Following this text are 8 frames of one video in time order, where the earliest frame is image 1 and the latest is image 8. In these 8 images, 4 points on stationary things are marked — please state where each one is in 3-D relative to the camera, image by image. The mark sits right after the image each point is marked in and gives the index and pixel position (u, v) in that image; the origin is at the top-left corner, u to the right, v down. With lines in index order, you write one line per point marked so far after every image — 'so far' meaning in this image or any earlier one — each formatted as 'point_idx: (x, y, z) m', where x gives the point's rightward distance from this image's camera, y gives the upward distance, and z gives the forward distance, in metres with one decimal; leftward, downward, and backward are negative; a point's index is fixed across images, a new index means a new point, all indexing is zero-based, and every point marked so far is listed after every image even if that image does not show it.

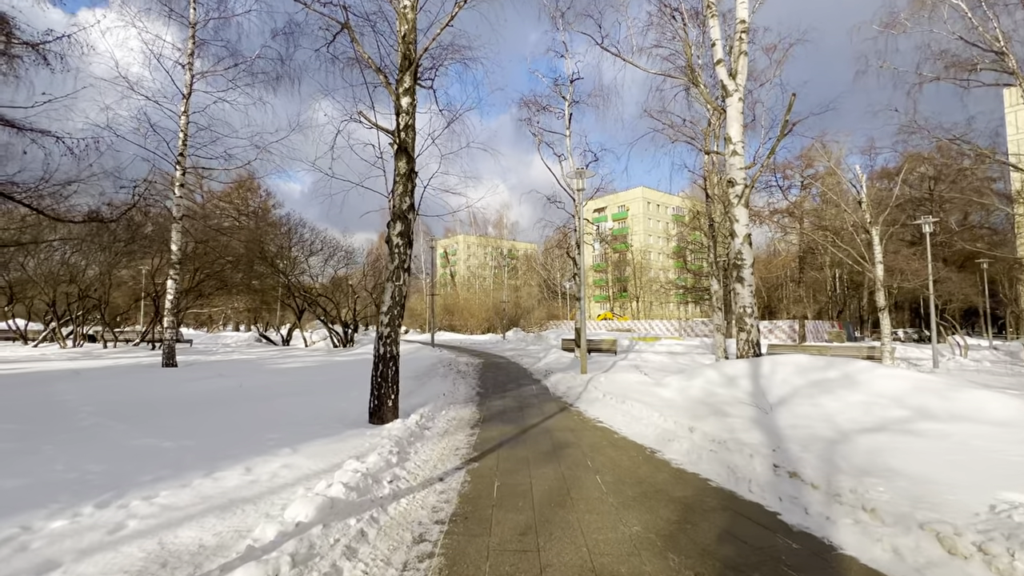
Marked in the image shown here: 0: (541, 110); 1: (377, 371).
0: (+1.2, +6.7, +17.8) m
1: (-1.9, -1.2, +6.6) m
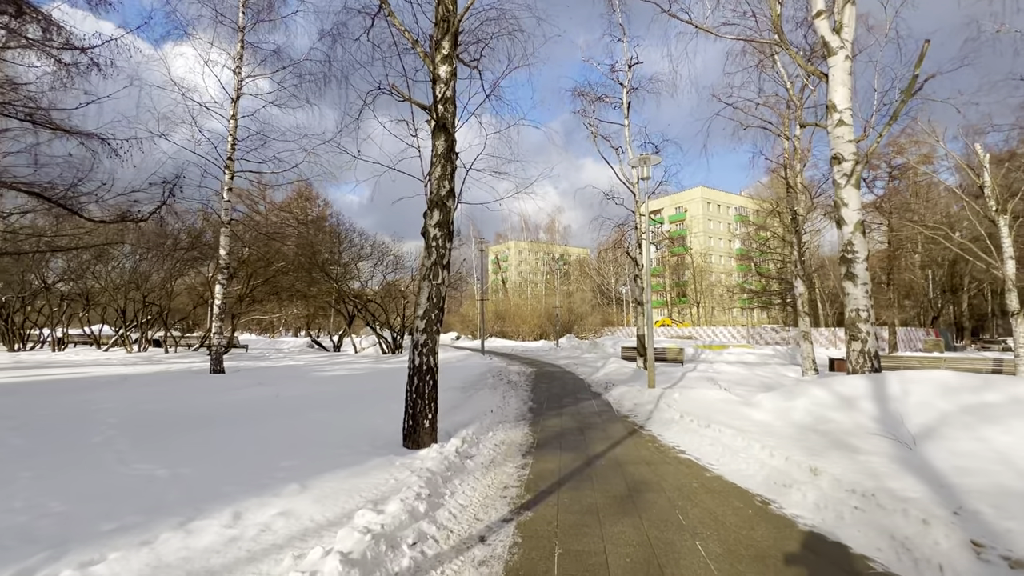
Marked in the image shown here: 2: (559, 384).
0: (+3.1, +6.6, +16.5) m
1: (-1.2, -1.2, +5.6) m
2: (+1.3, -2.6, +12.5) m
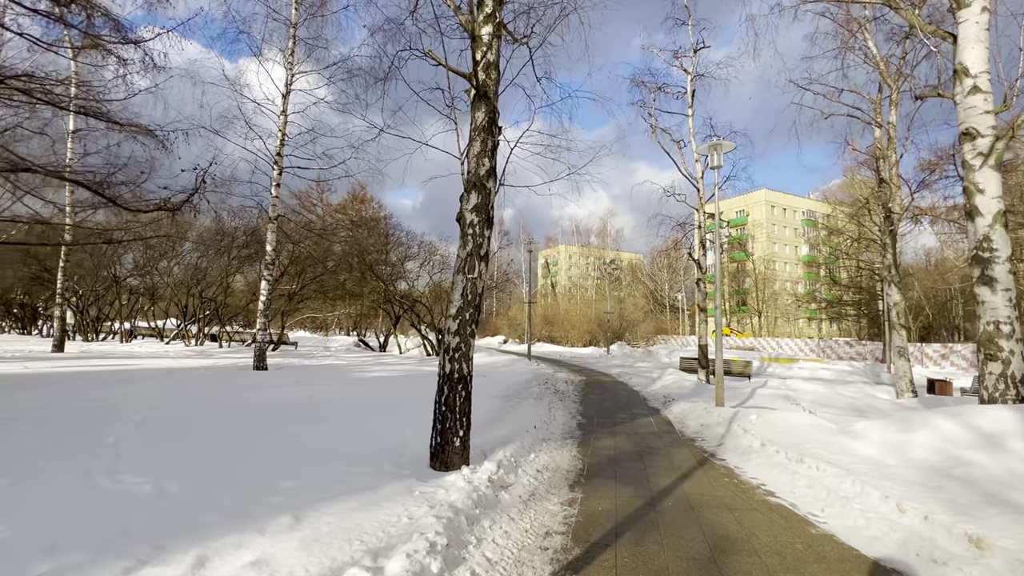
0: (+4.8, +6.5, +15.3) m
1: (-0.7, -1.1, +4.8) m
2: (+2.4, -2.6, +11.4) m
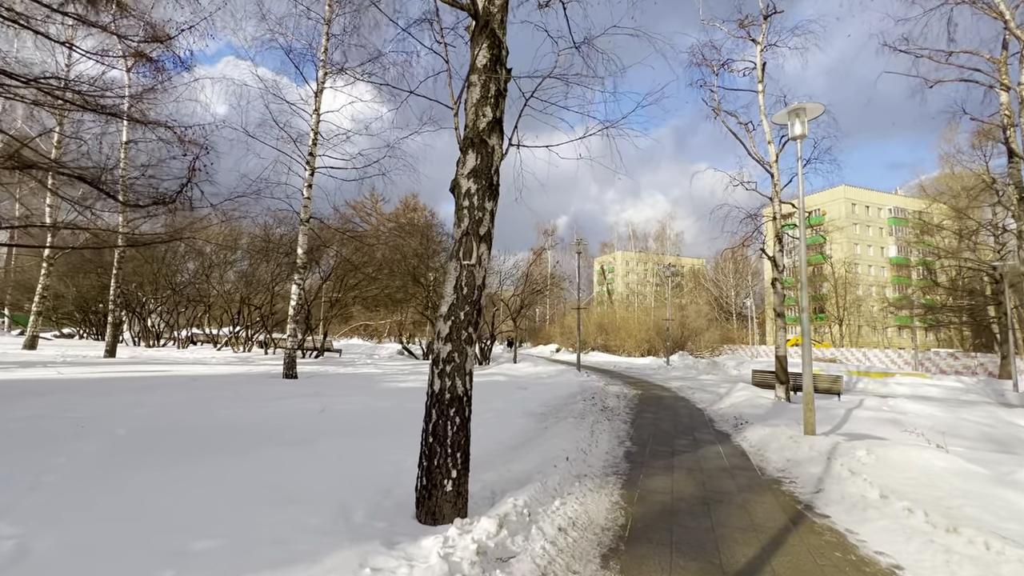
0: (+6.1, +6.4, +13.5) m
1: (-0.6, -1.0, +3.6) m
2: (+3.3, -2.7, +9.8) m
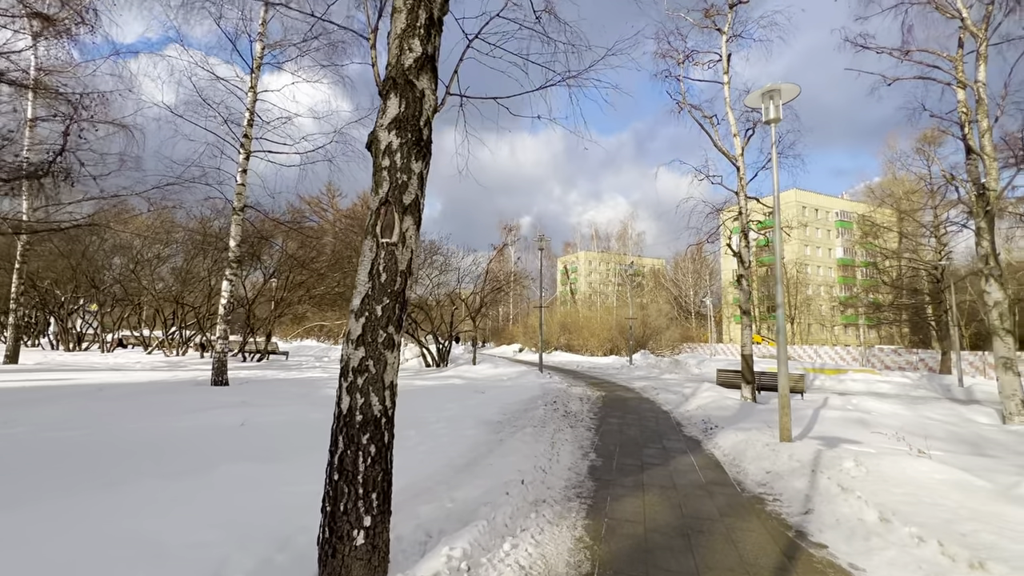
0: (+4.9, +6.5, +13.1) m
1: (-1.0, -1.0, +2.7) m
2: (+2.4, -2.6, +9.2) m
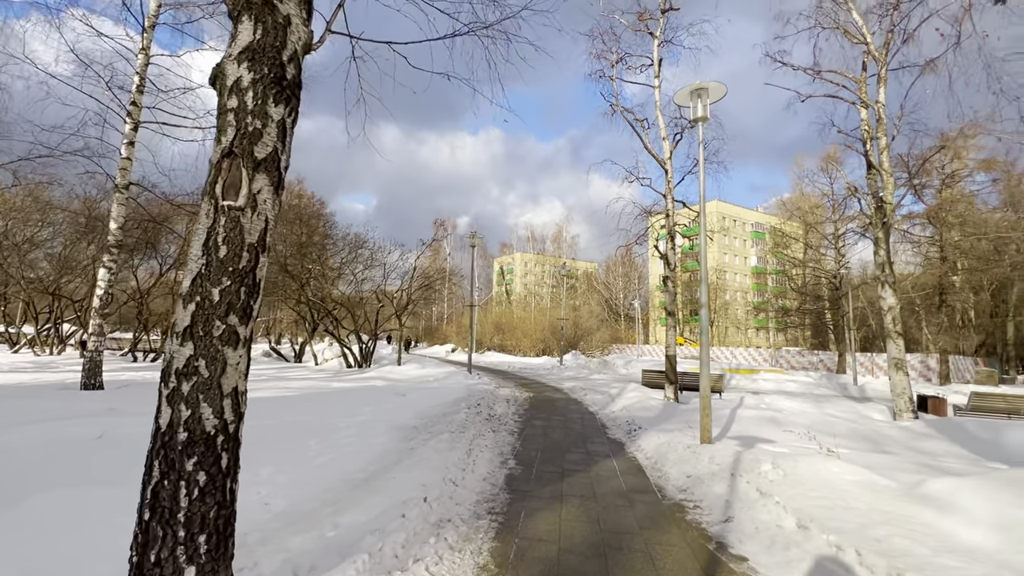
0: (+3.1, +6.5, +13.2) m
1: (-1.6, -0.9, +2.0) m
2: (+0.9, -2.5, +8.9) m
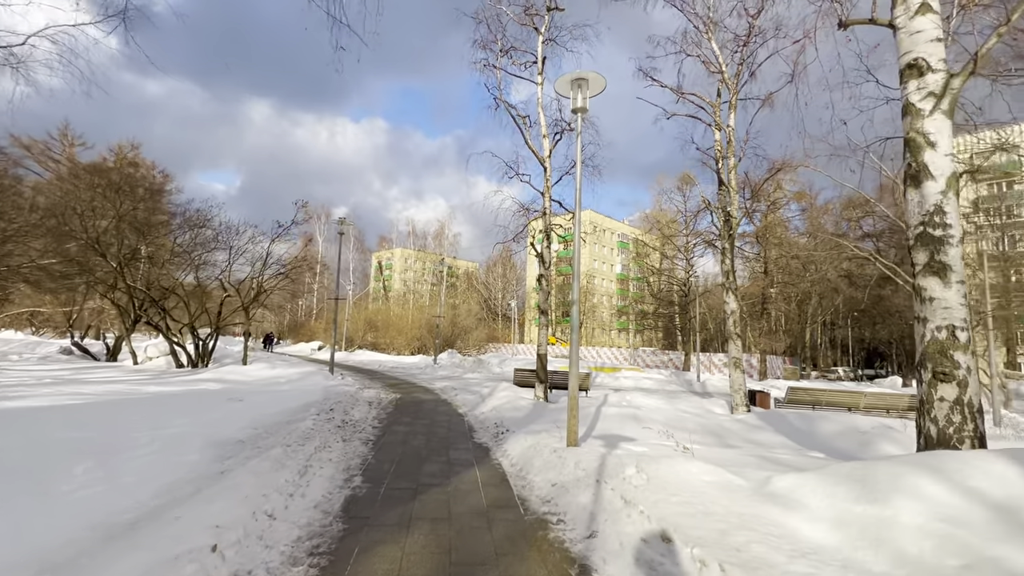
0: (-0.2, +6.5, +12.8) m
1: (-2.1, -0.7, +0.9) m
2: (-1.5, -2.4, +8.2) m
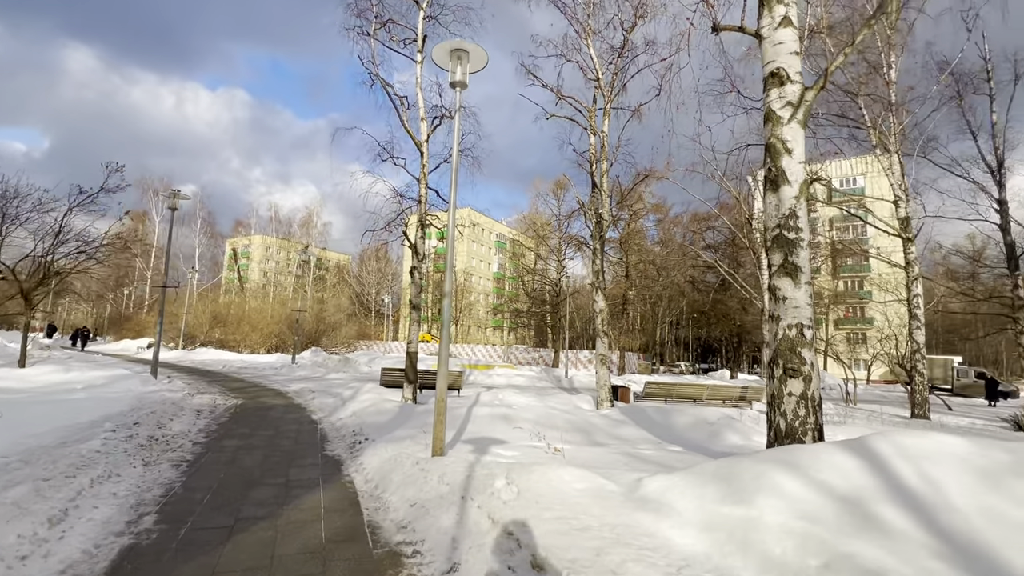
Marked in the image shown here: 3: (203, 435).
0: (-3.2, +6.7, +11.7) m
1: (-2.3, -0.5, -0.3) m
2: (-3.6, -2.2, +6.9) m
3: (-4.6, -2.2, +7.0) m
